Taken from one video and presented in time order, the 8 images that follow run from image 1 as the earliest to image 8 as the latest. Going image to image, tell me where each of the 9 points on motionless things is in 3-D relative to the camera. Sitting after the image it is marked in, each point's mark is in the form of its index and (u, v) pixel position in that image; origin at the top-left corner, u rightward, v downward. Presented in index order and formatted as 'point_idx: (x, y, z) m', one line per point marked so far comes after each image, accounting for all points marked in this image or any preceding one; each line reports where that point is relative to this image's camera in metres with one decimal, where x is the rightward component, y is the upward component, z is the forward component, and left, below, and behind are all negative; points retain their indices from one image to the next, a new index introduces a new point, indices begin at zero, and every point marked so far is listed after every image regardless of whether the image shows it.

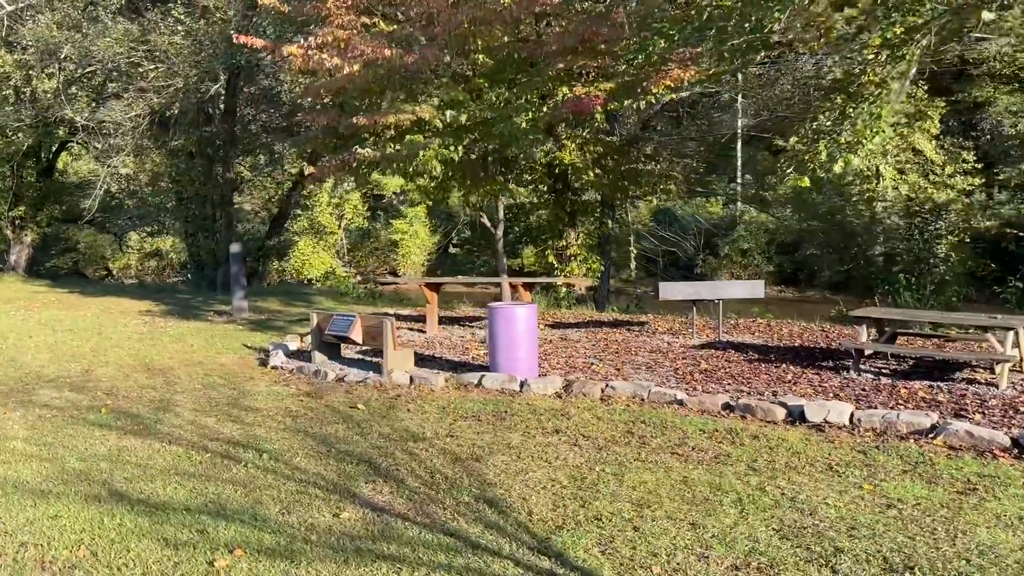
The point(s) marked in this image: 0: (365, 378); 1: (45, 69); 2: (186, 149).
0: (-1.3, -0.8, +7.5) m
1: (-9.1, +4.3, +16.3) m
2: (-6.9, +3.0, +17.8) m
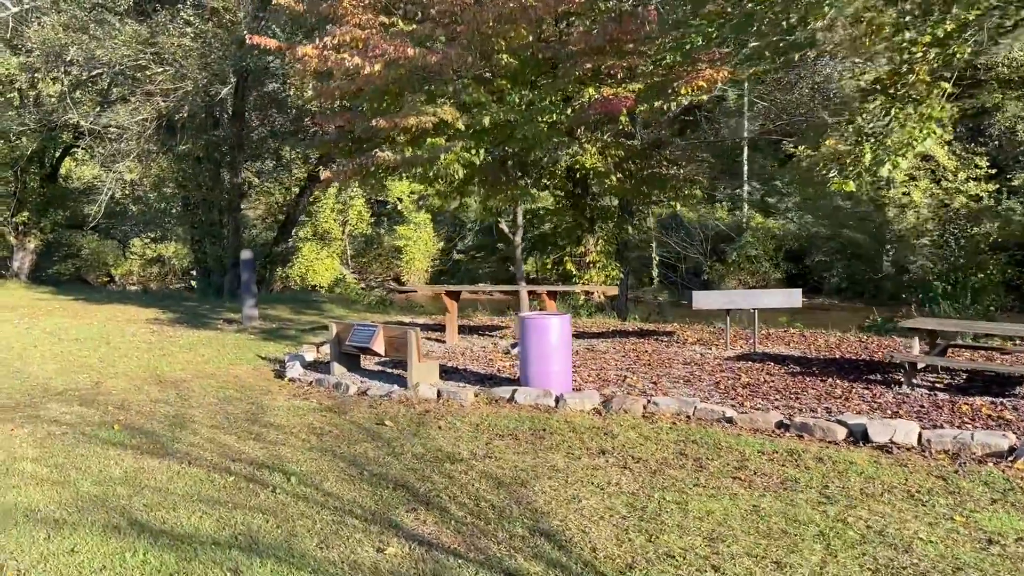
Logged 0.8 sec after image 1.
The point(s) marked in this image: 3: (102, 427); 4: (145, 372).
0: (-1.0, -0.9, +7.1) m
1: (-8.8, +4.2, +16.0) m
2: (-6.6, +2.8, +17.5) m
3: (-3.1, -1.1, +6.4) m
4: (-3.9, -0.9, +9.0) m
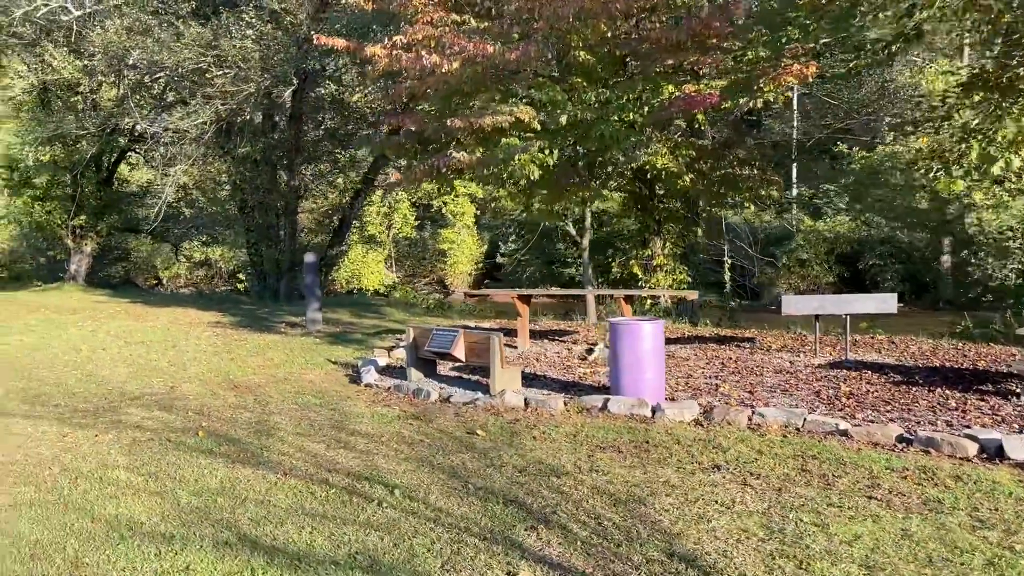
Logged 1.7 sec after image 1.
0: (-0.3, -0.9, +6.9) m
1: (-7.7, +4.1, +16.1) m
2: (-5.4, +2.7, +17.5) m
3: (-2.4, -1.1, +6.3) m
4: (-3.1, -0.9, +8.9) m
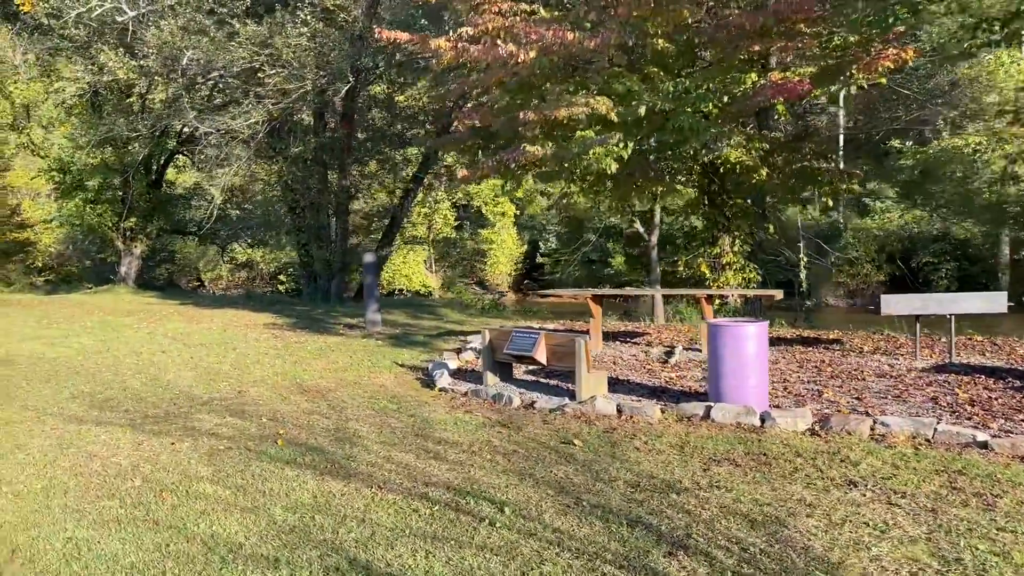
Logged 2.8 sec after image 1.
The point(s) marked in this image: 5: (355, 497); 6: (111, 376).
0: (+0.4, -0.9, +6.5) m
1: (-6.6, +4.1, +16.0) m
2: (-4.3, +2.7, +17.3) m
3: (-1.8, -1.1, +6.0) m
4: (-2.3, -1.0, +8.6) m
5: (-0.9, -1.1, +4.6) m
6: (-4.4, -1.0, +9.2) m
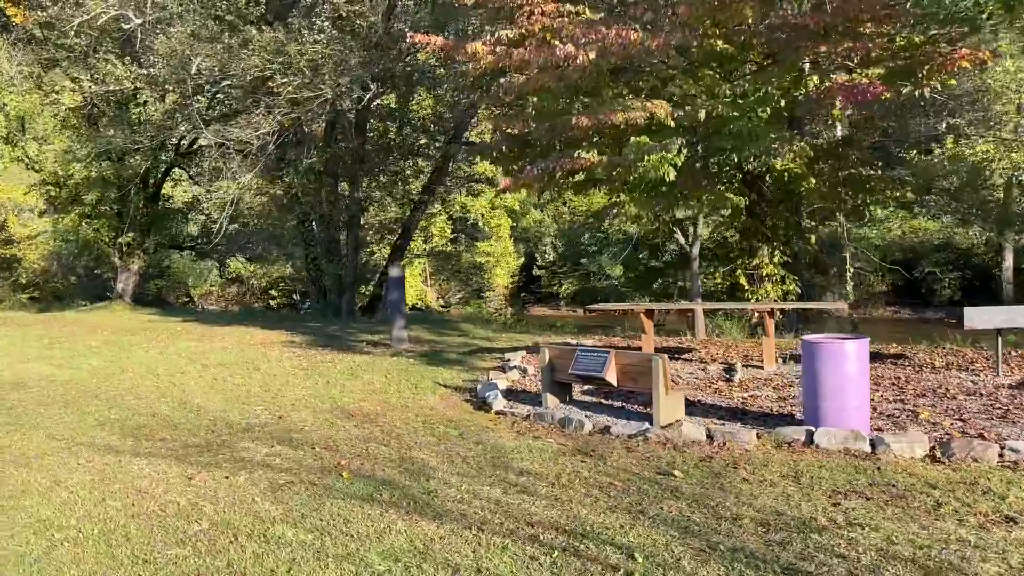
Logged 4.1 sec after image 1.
0: (+0.9, -1.0, +6.1) m
1: (-6.3, +3.8, +15.5) m
2: (-4.0, +2.4, +16.8) m
3: (-1.2, -1.2, +5.5) m
4: (-1.8, -1.1, +8.1) m
5: (-0.3, -1.2, +4.1) m
6: (-3.9, -1.2, +8.6) m
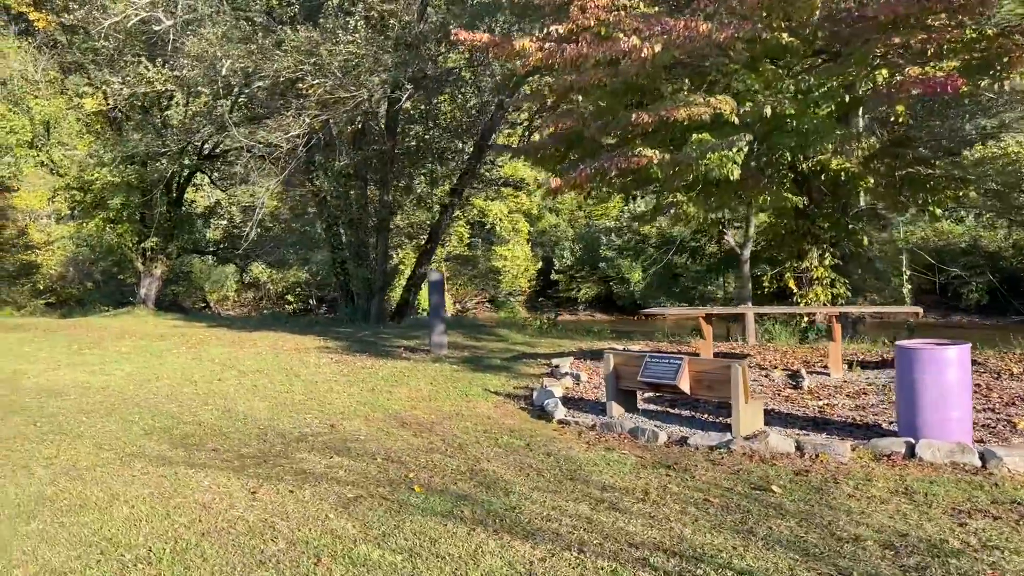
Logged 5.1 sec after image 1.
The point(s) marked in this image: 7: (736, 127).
0: (+1.4, -1.1, +5.7) m
1: (-5.6, +3.7, +15.3) m
2: (-3.3, +2.3, +16.6) m
3: (-0.7, -1.2, +5.2) m
4: (-1.3, -1.2, +7.8) m
5: (+0.2, -1.2, +3.8) m
6: (-3.3, -1.2, +8.4) m
7: (+2.2, +1.5, +8.1) m
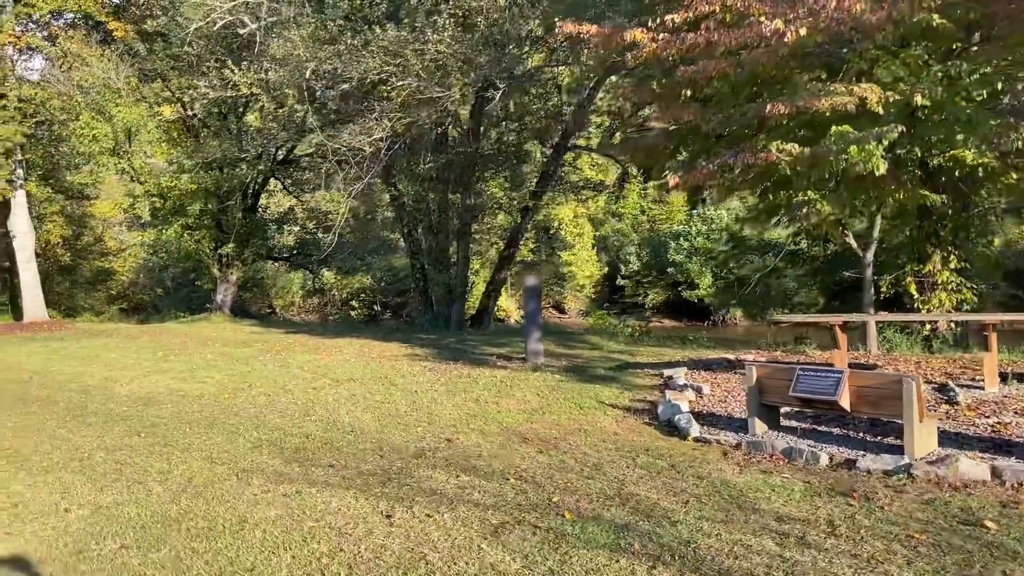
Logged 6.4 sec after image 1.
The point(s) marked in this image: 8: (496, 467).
0: (+2.4, -1.1, +5.1) m
1: (-4.1, +3.6, +15.2) m
2: (-1.7, +2.2, +16.3) m
3: (+0.2, -1.3, +4.7) m
4: (-0.2, -1.2, +7.3) m
5: (+1.0, -1.3, +3.2) m
6: (-2.2, -1.3, +8.1) m
7: (+3.2, +1.5, +7.4) m
8: (-0.1, -1.3, +5.9) m
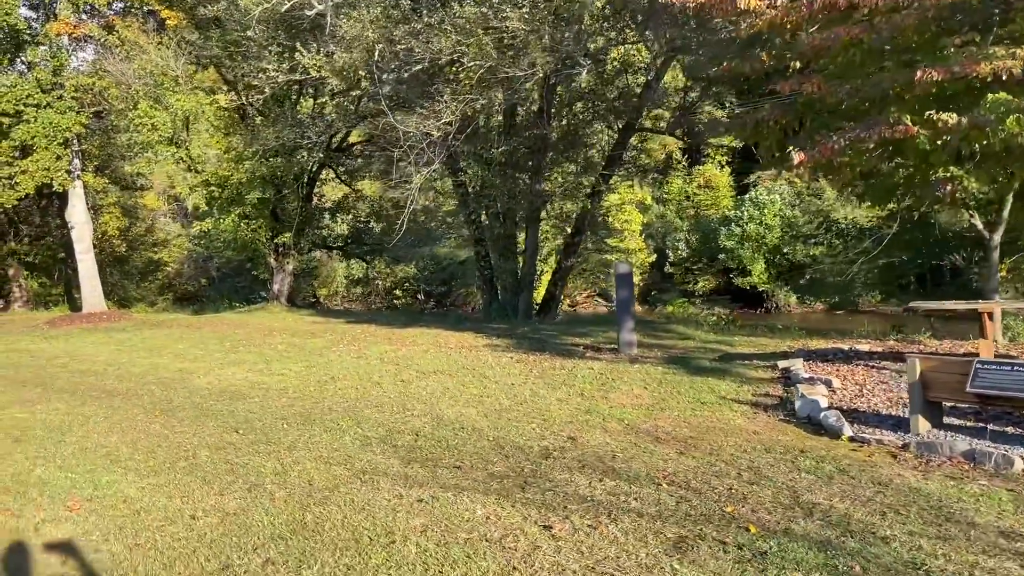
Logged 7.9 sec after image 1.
0: (+3.3, -1.0, +4.5) m
1: (-2.8, +3.8, +14.7) m
2: (-0.3, +2.4, +15.8) m
3: (+1.1, -1.2, +4.2) m
4: (+0.8, -1.1, +6.8) m
5: (+1.8, -1.2, +2.7) m
6: (-1.2, -1.2, +7.6) m
7: (+4.2, +1.6, +6.7) m
8: (+0.8, -1.2, +5.4) m
